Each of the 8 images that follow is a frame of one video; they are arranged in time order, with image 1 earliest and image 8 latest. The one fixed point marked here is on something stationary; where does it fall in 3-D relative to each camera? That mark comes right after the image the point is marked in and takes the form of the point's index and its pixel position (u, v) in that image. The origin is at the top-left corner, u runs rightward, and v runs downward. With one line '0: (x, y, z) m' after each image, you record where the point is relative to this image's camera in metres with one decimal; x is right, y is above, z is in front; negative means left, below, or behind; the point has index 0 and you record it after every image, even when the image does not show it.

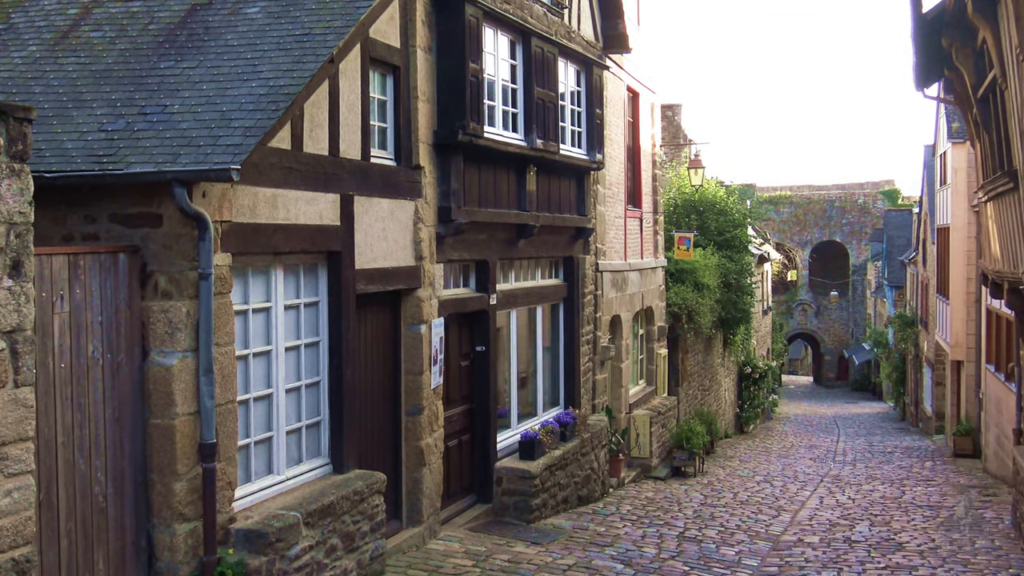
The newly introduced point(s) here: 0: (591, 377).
0: (+0.9, -1.1, +11.5) m
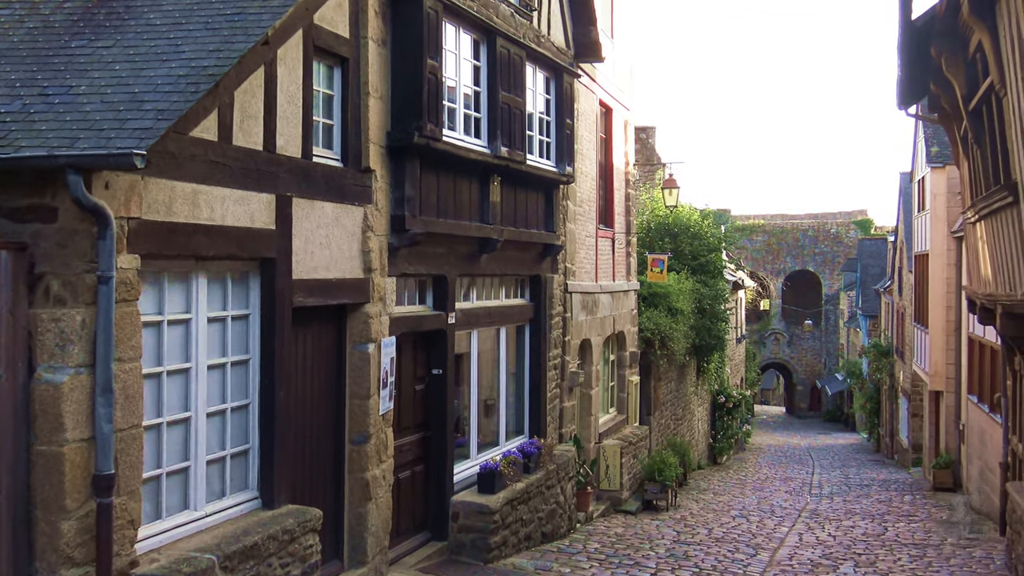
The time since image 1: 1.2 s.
0: (+0.5, -1.3, +10.9) m
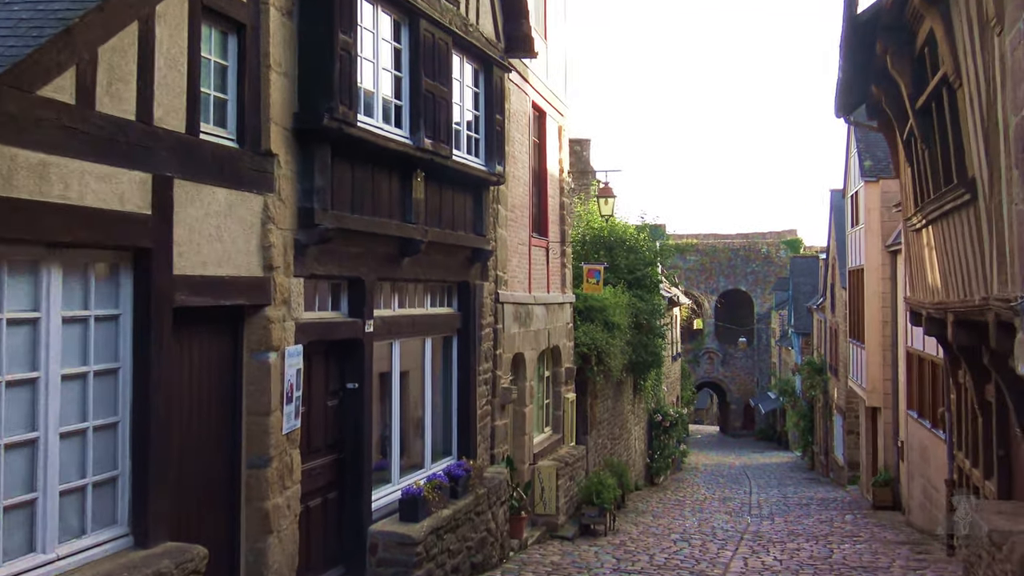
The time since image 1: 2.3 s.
0: (-0.2, -1.4, +10.1) m
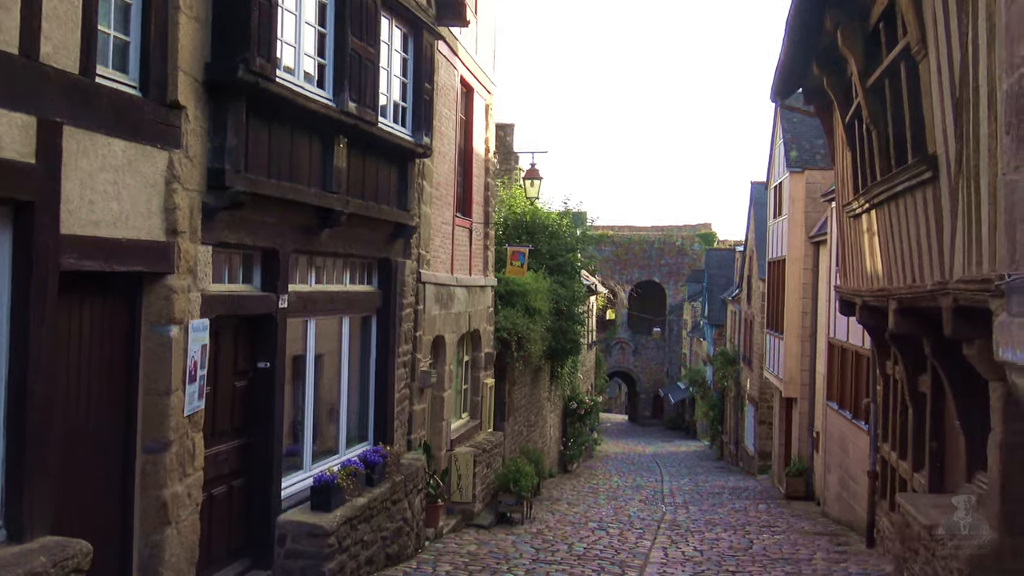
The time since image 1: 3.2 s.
0: (-1.0, -1.2, +9.6) m
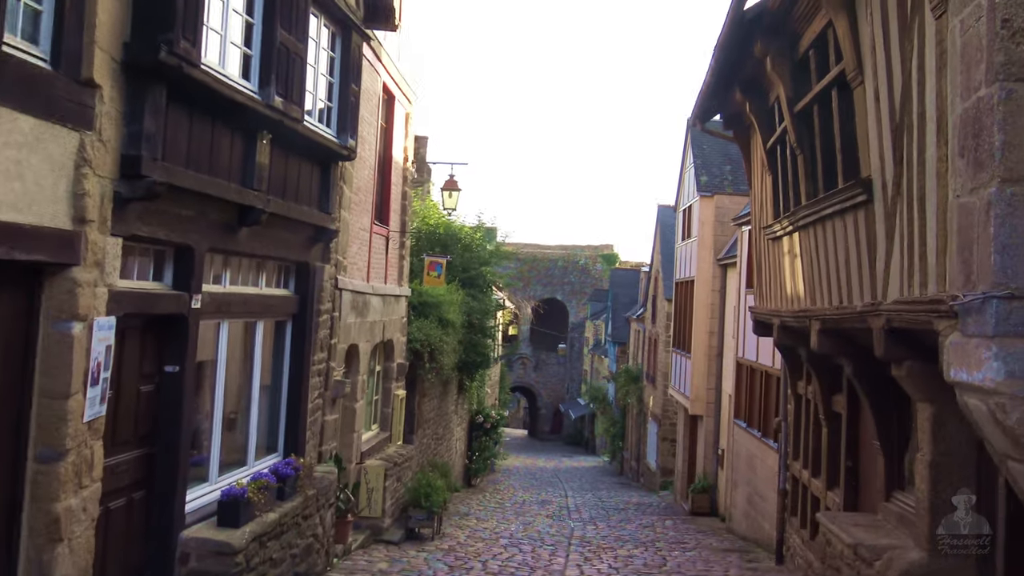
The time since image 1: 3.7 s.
0: (-1.8, -1.2, +9.2) m
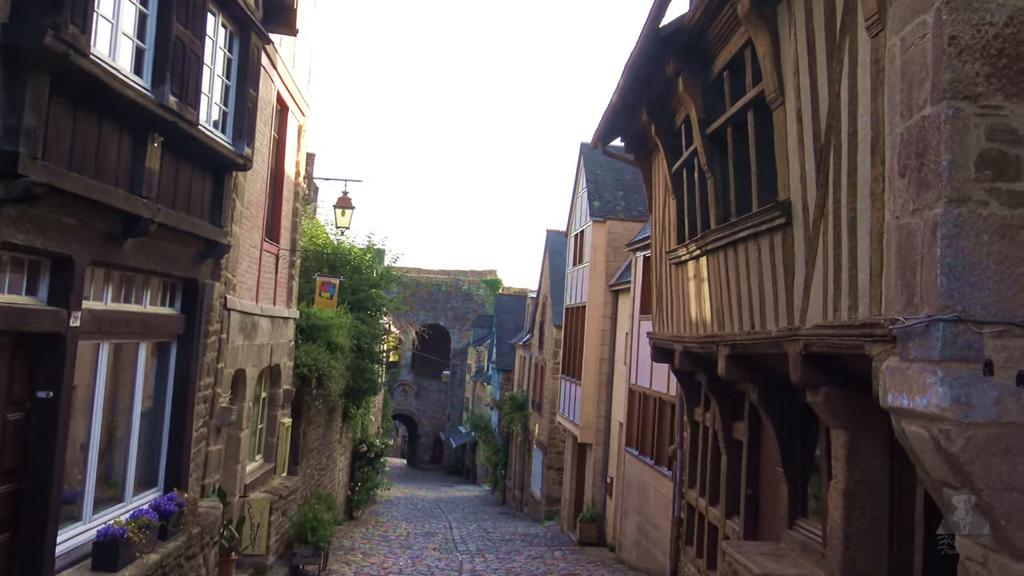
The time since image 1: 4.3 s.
0: (-2.7, -1.4, +8.6) m
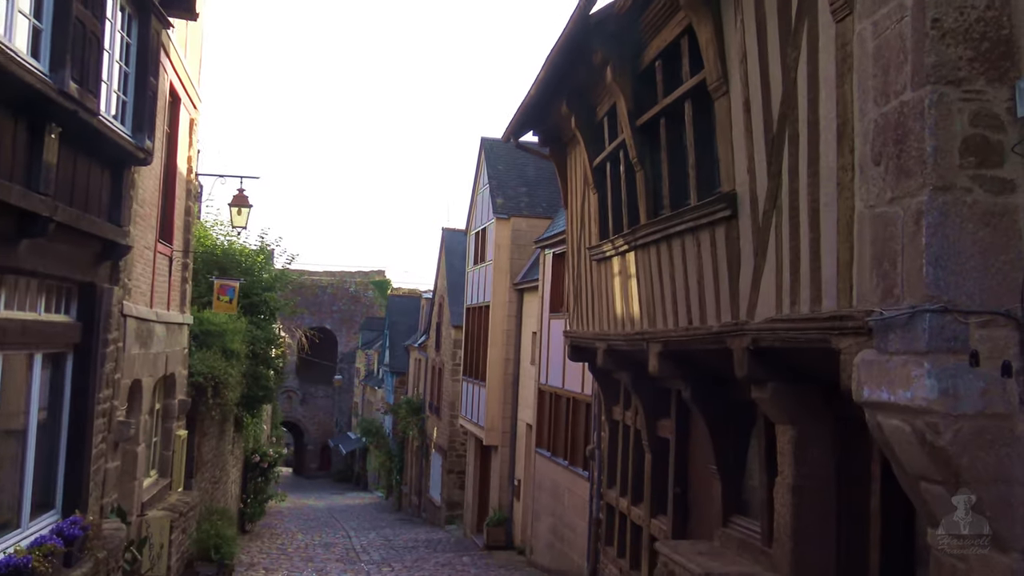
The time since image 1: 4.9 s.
0: (-3.3, -1.5, +7.9) m
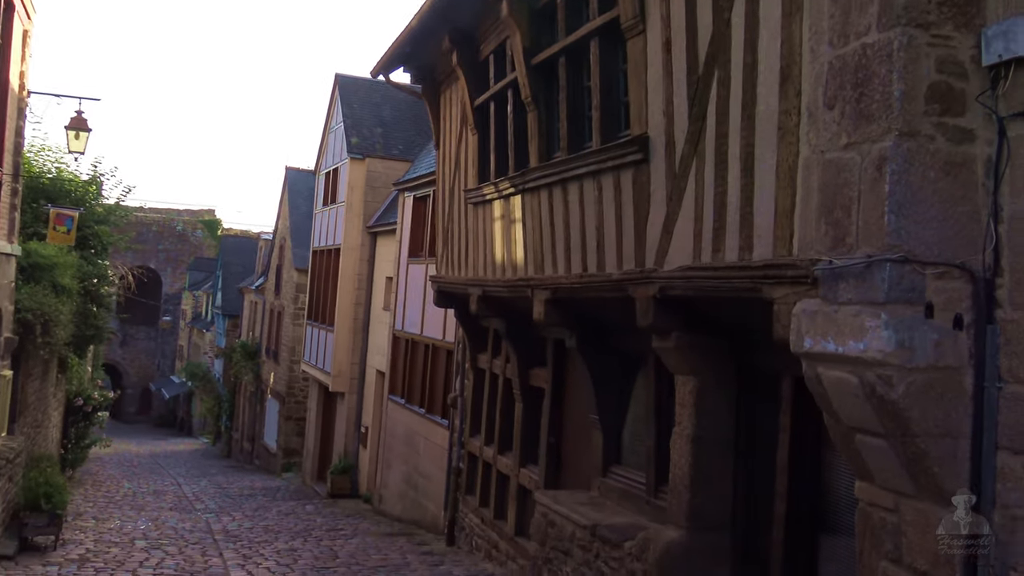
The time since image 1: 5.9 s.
0: (-4.2, -0.9, +7.0) m
